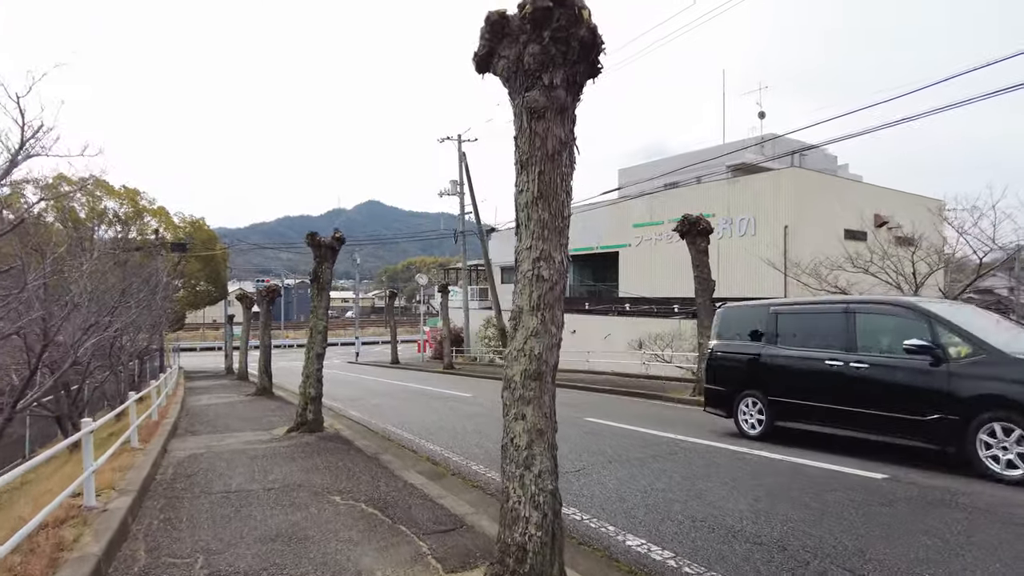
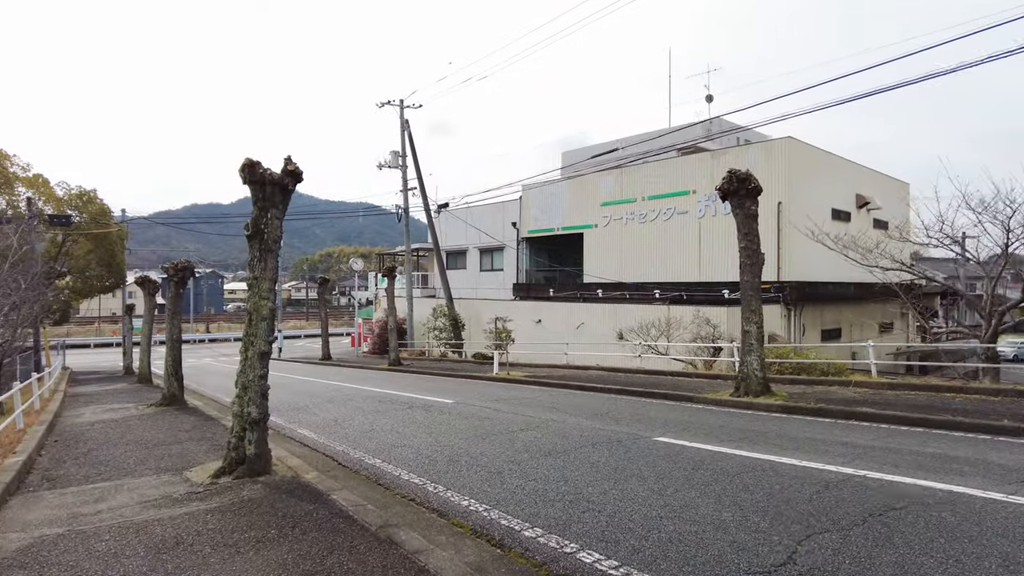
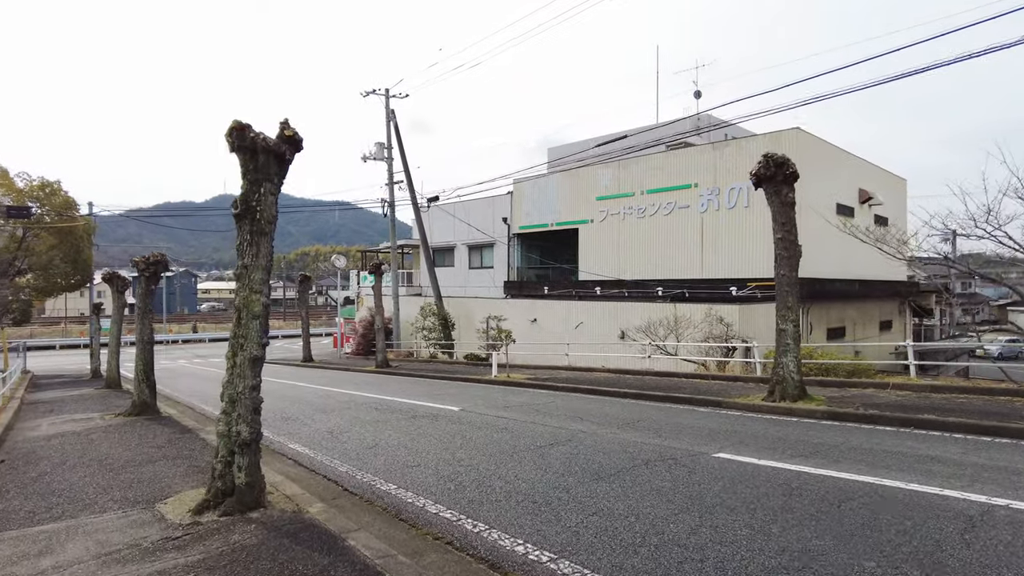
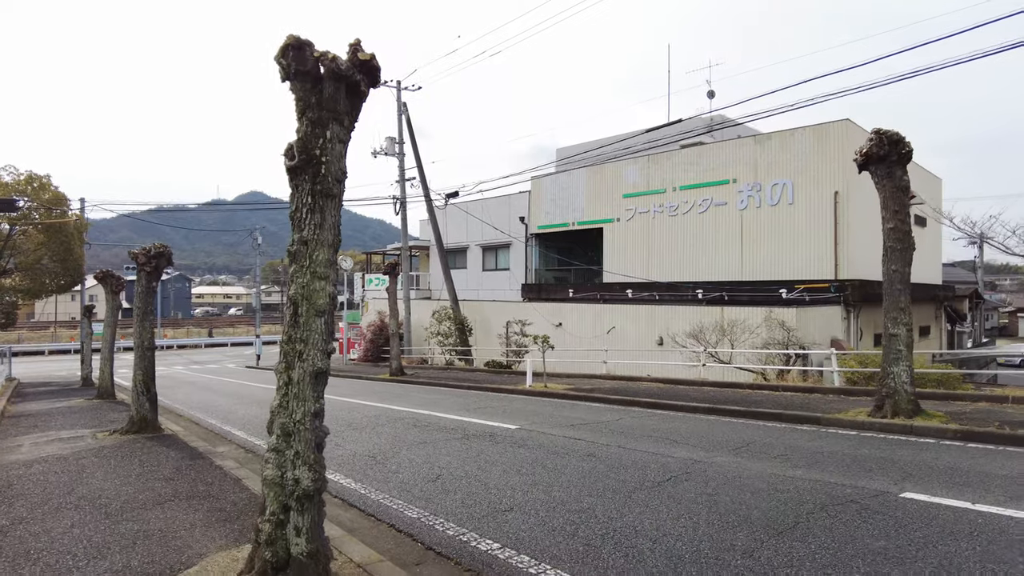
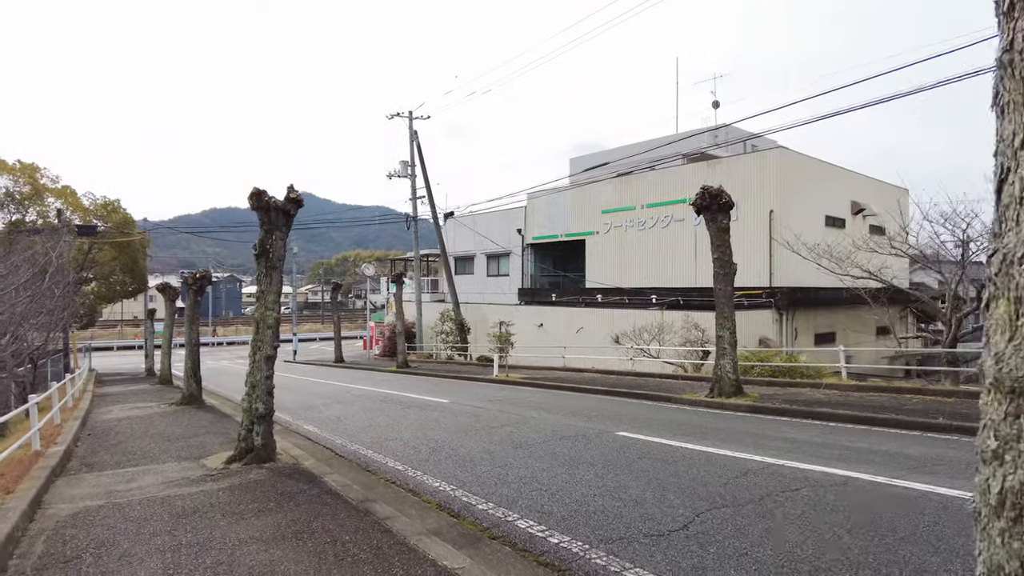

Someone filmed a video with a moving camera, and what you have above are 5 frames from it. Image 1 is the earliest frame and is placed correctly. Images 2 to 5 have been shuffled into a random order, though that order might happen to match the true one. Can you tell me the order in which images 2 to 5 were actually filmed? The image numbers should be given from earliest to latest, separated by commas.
5, 2, 3, 4
